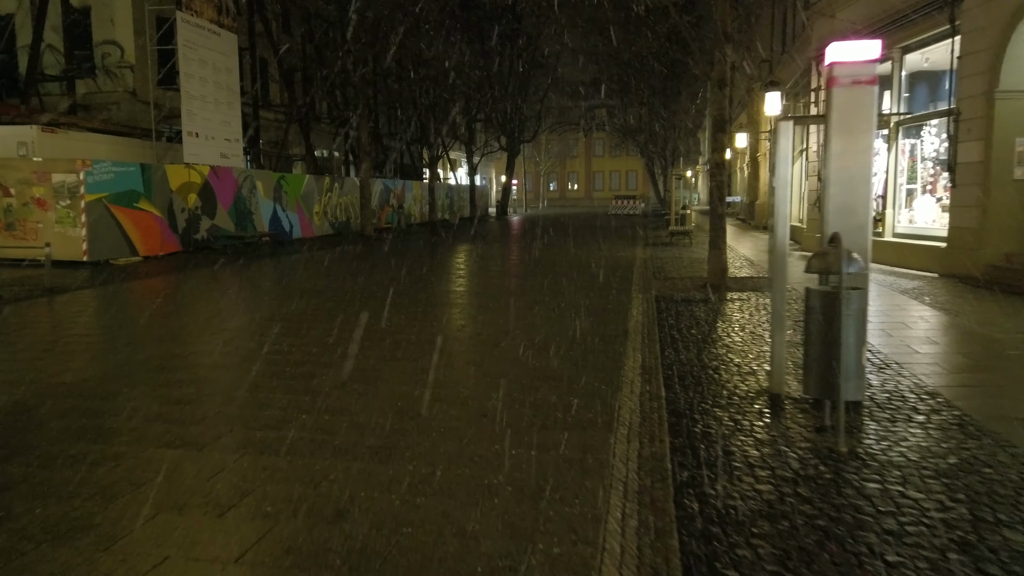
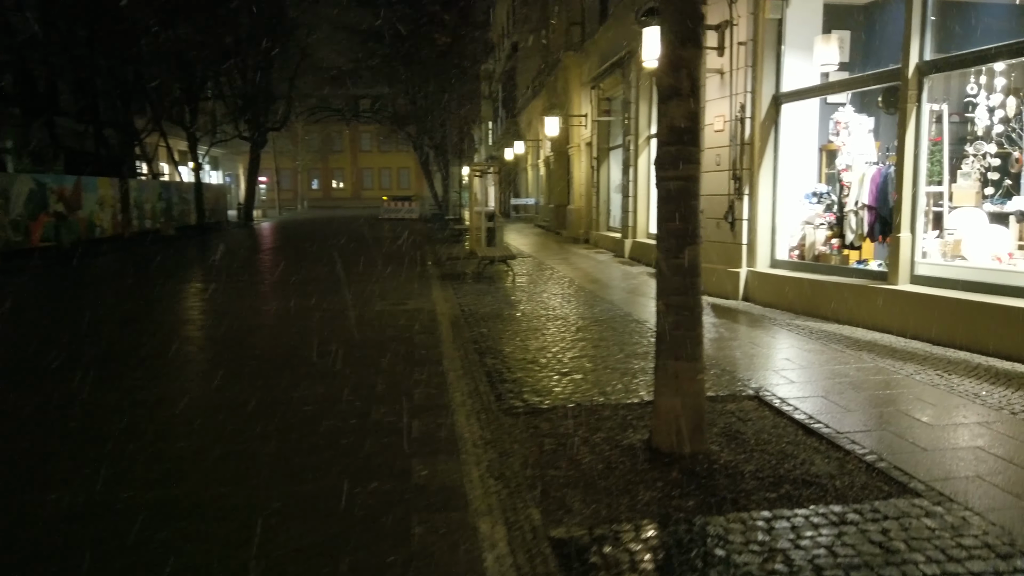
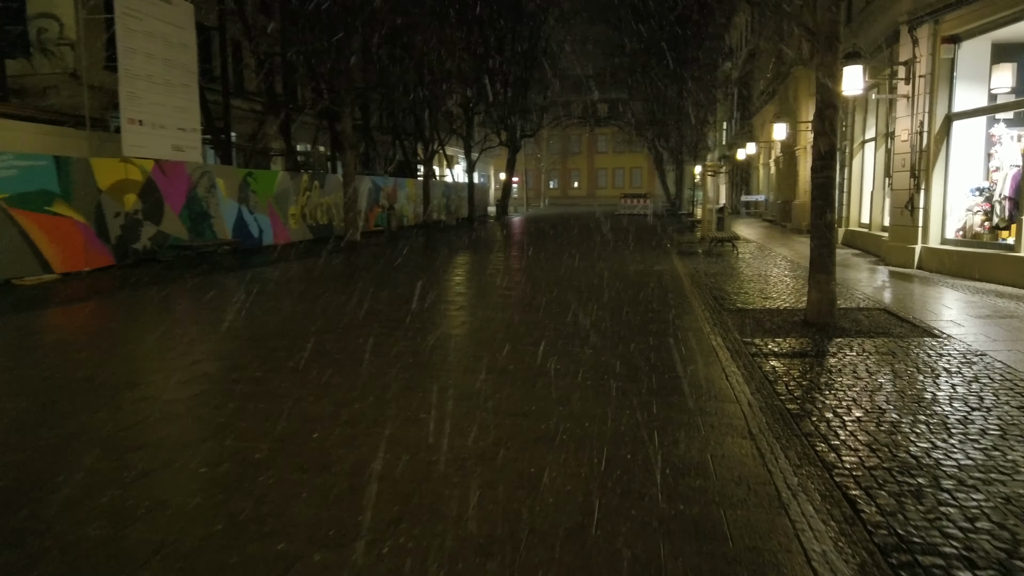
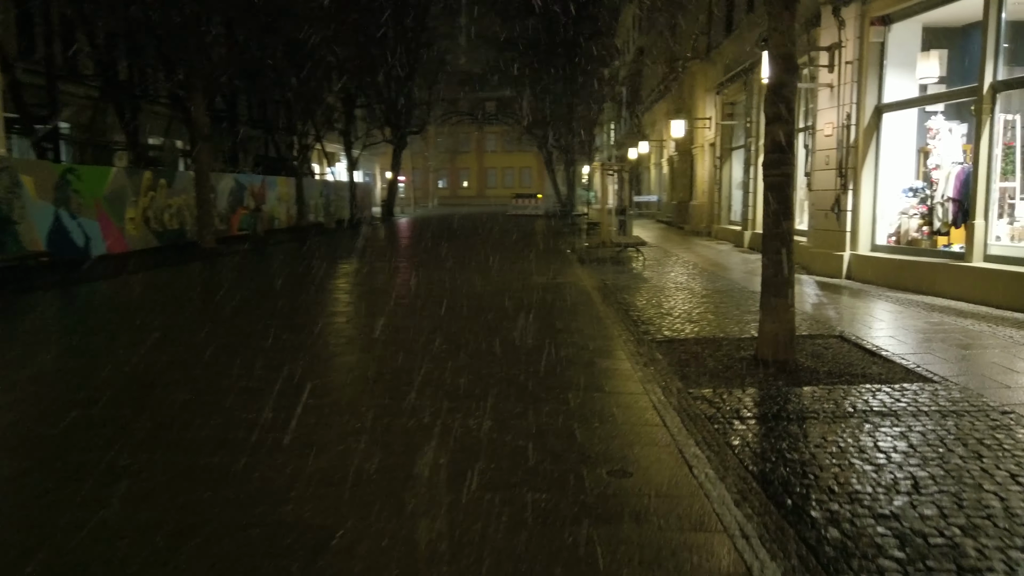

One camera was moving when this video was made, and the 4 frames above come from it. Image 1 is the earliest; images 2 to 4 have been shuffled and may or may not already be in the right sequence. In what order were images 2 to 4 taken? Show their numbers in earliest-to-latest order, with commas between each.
3, 4, 2
